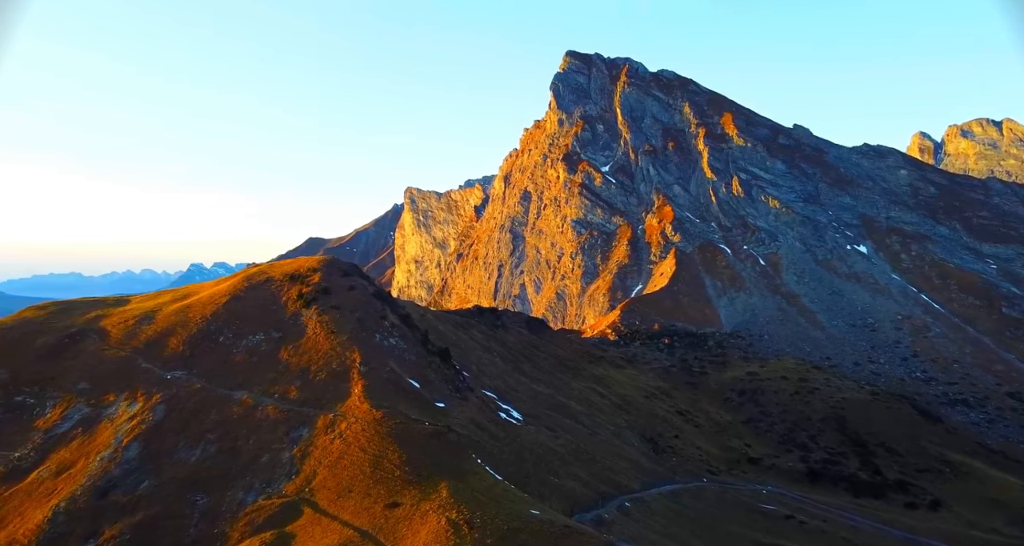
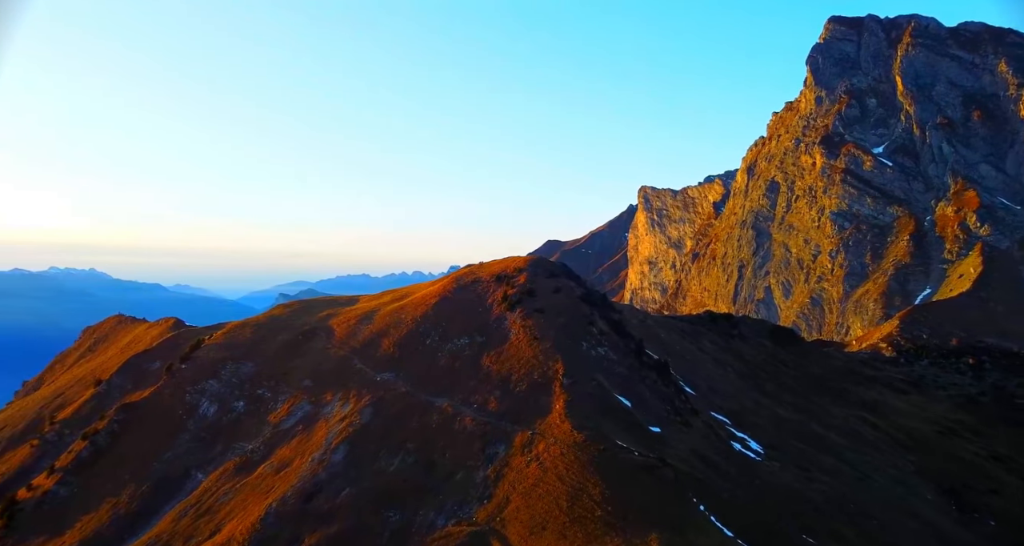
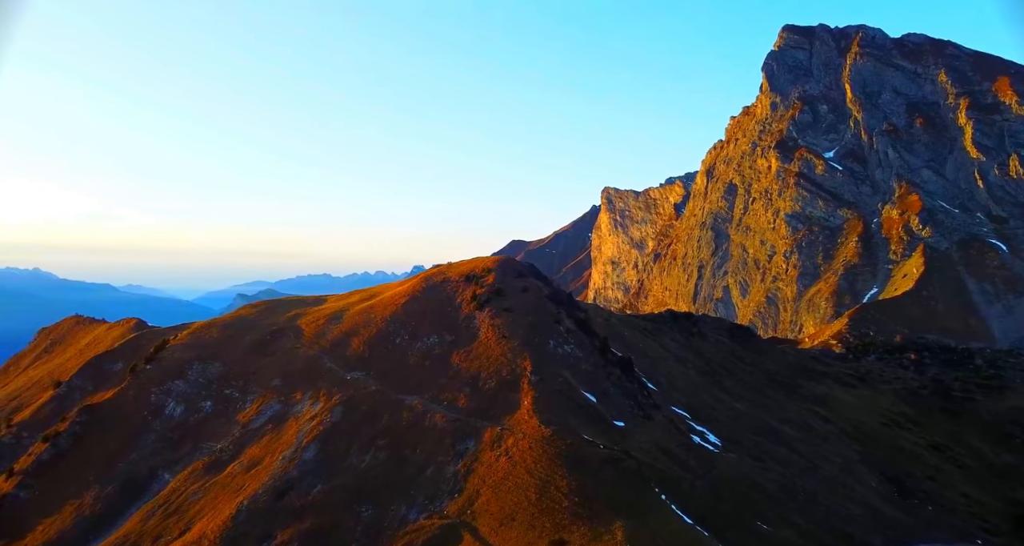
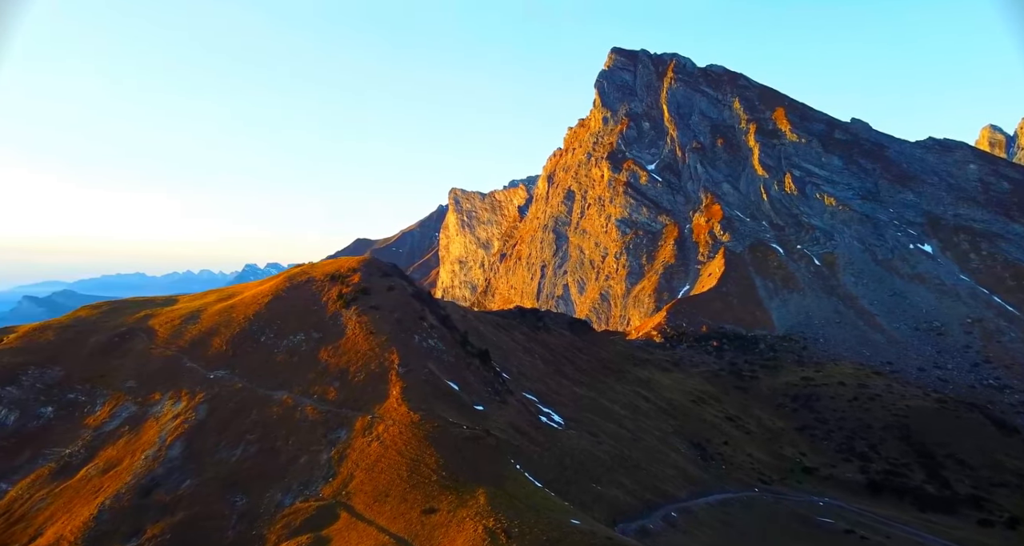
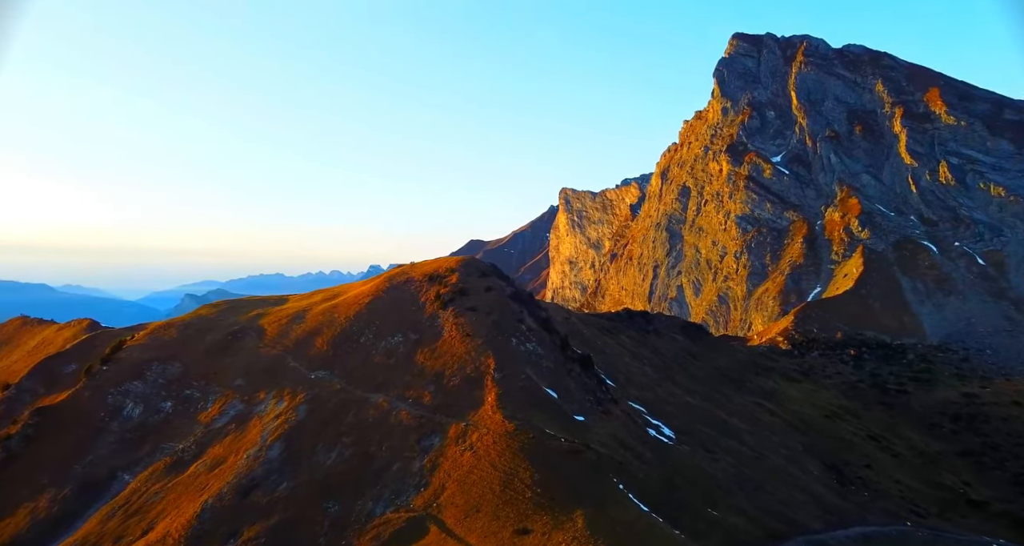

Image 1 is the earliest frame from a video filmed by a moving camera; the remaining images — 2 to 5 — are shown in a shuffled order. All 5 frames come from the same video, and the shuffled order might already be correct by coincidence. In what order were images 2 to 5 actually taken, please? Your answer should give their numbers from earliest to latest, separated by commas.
4, 5, 3, 2
